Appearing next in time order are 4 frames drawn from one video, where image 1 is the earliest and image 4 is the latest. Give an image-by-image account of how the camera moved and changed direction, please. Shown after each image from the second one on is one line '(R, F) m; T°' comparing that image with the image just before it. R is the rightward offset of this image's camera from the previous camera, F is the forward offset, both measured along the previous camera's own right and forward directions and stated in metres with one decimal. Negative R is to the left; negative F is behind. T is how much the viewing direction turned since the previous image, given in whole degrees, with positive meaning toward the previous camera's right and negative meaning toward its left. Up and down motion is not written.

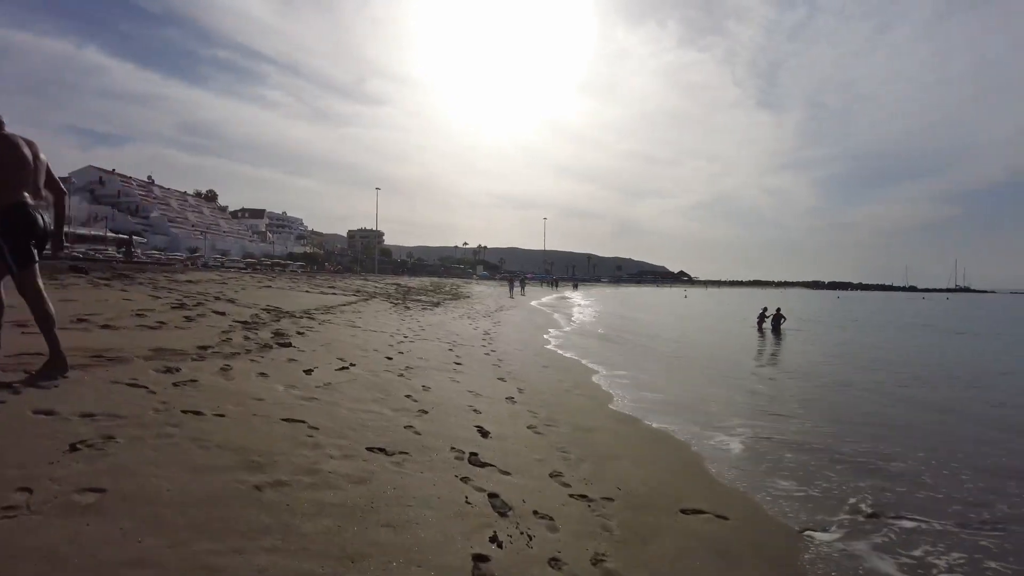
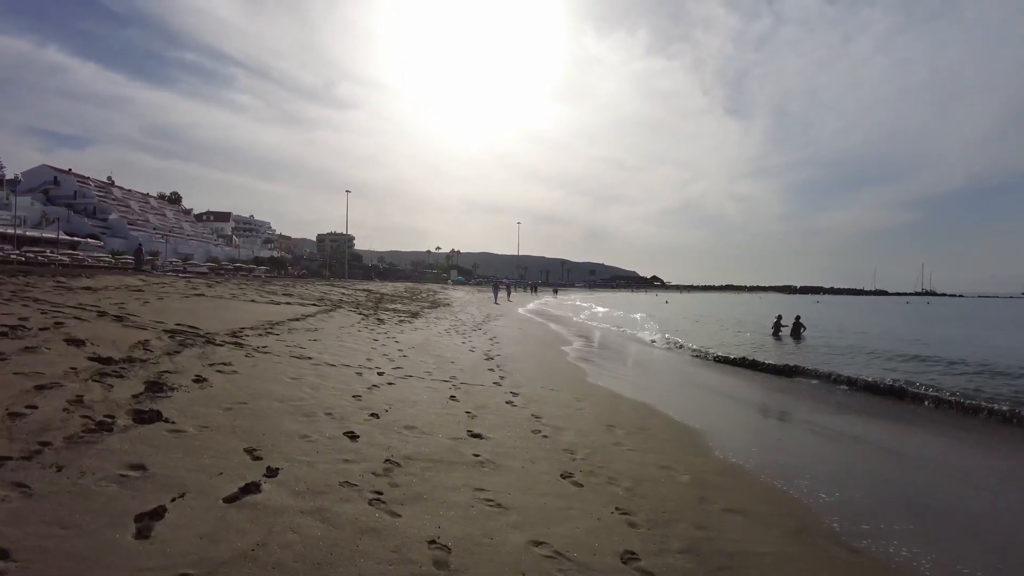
(-1.0, +4.1) m; +3°
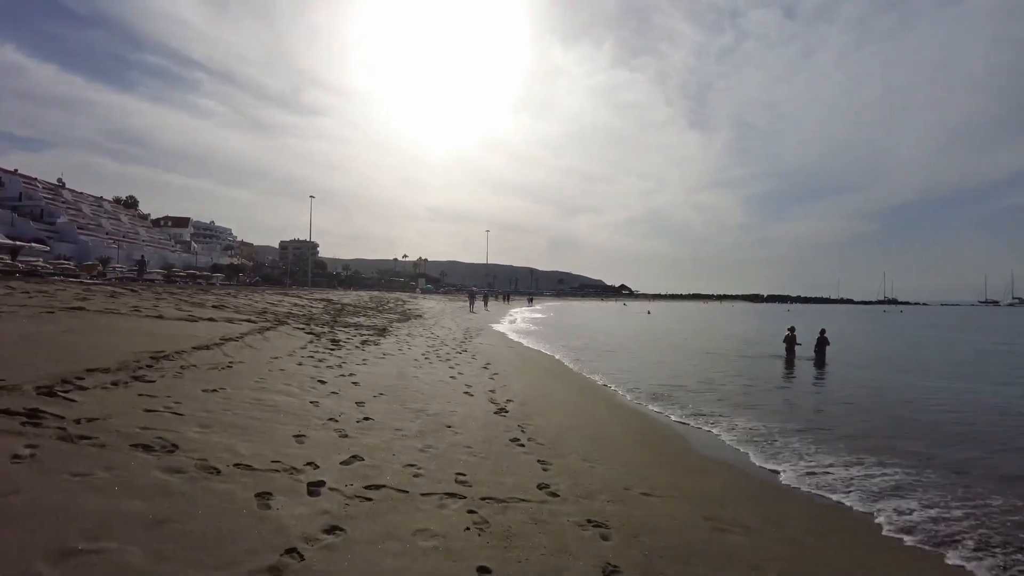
(-0.9, +4.2) m; +4°
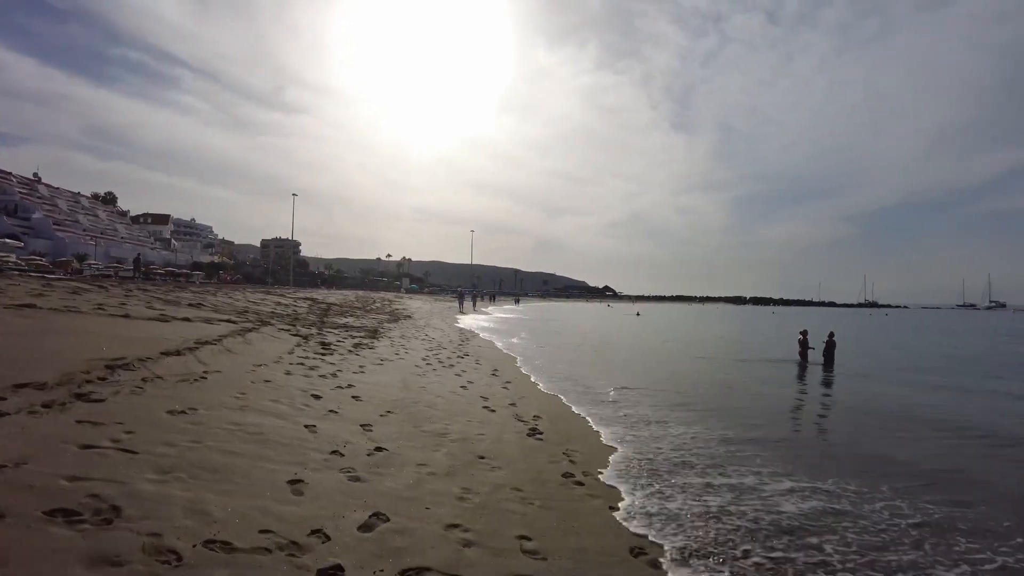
(-0.7, +1.3) m; +2°
